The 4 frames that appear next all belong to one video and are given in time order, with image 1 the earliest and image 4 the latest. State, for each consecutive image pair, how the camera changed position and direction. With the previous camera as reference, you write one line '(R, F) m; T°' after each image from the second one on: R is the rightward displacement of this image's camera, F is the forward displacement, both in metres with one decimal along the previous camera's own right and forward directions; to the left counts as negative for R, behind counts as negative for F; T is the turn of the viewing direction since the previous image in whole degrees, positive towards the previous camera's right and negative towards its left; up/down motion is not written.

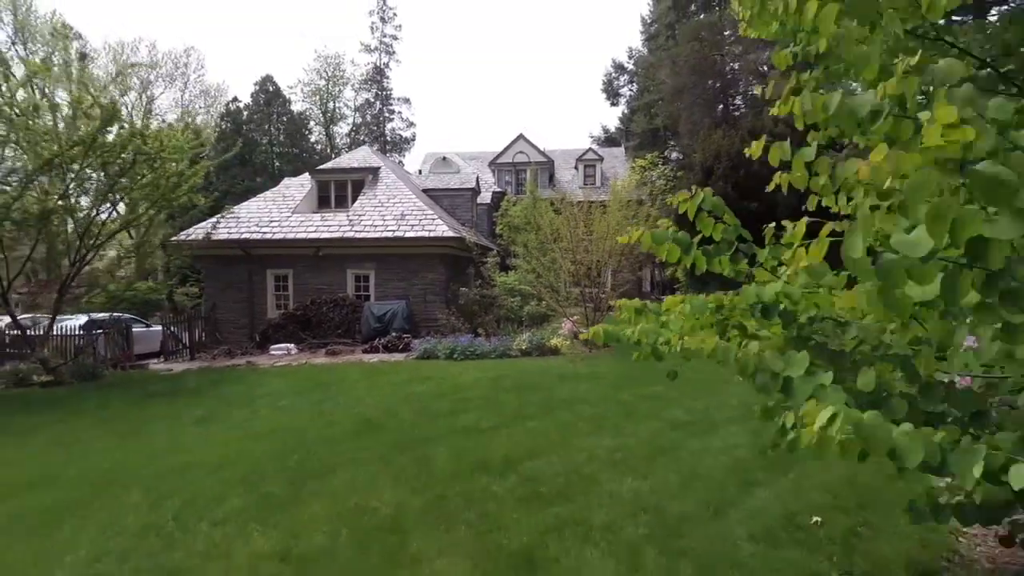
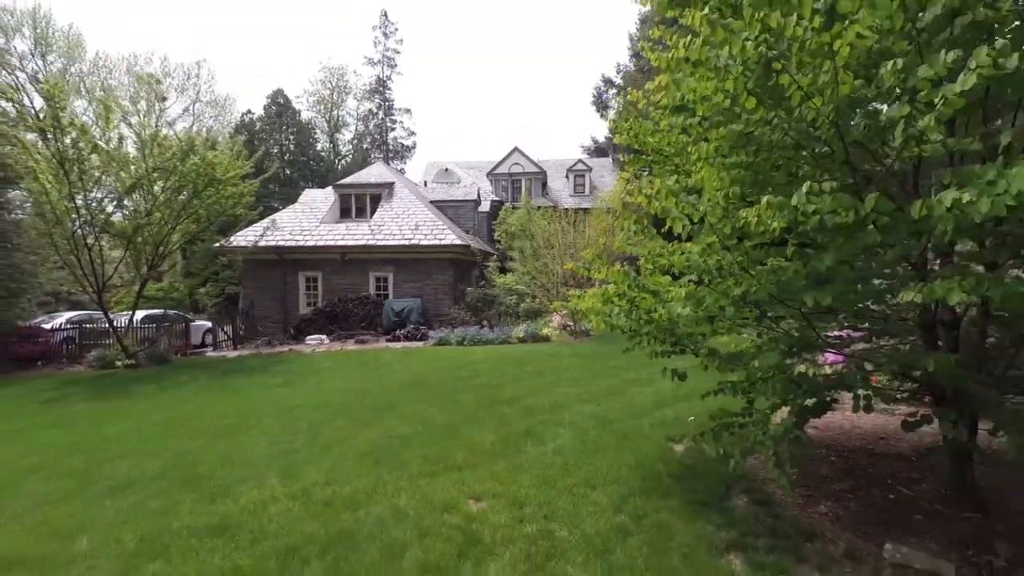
(-0.2, -3.3) m; +1°
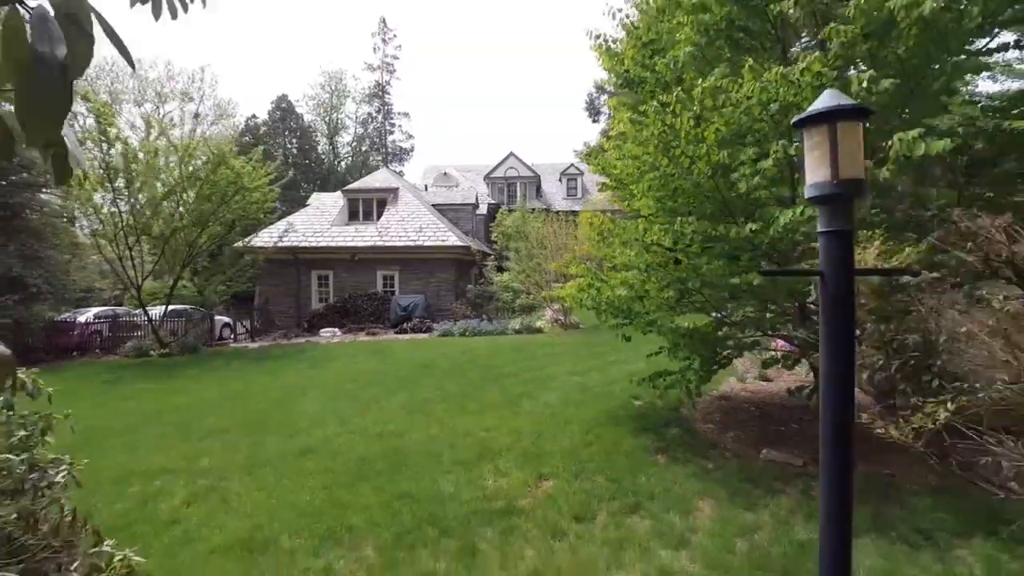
(-0.1, -2.1) m; +1°
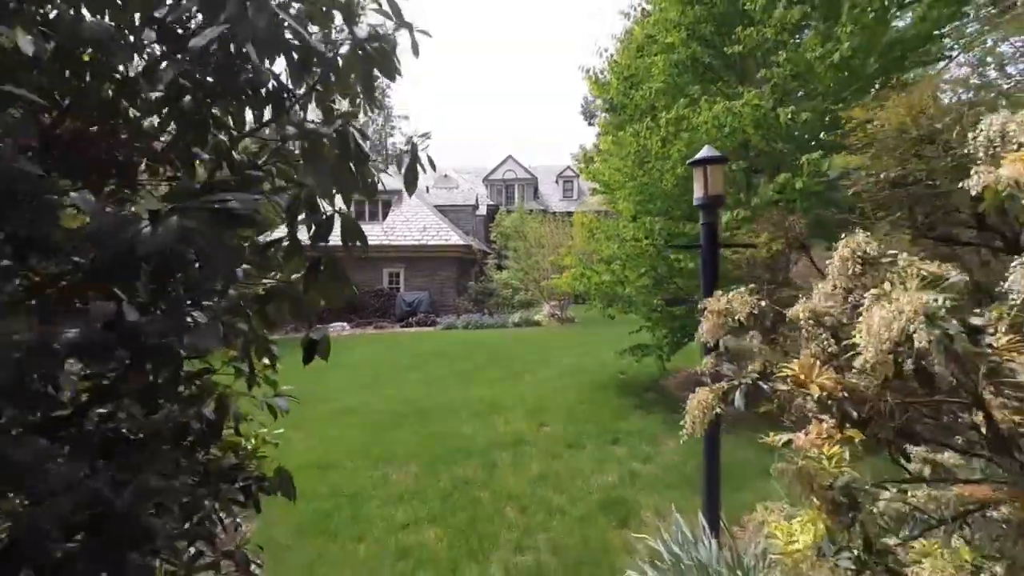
(-0.2, -1.4) m; 0°
